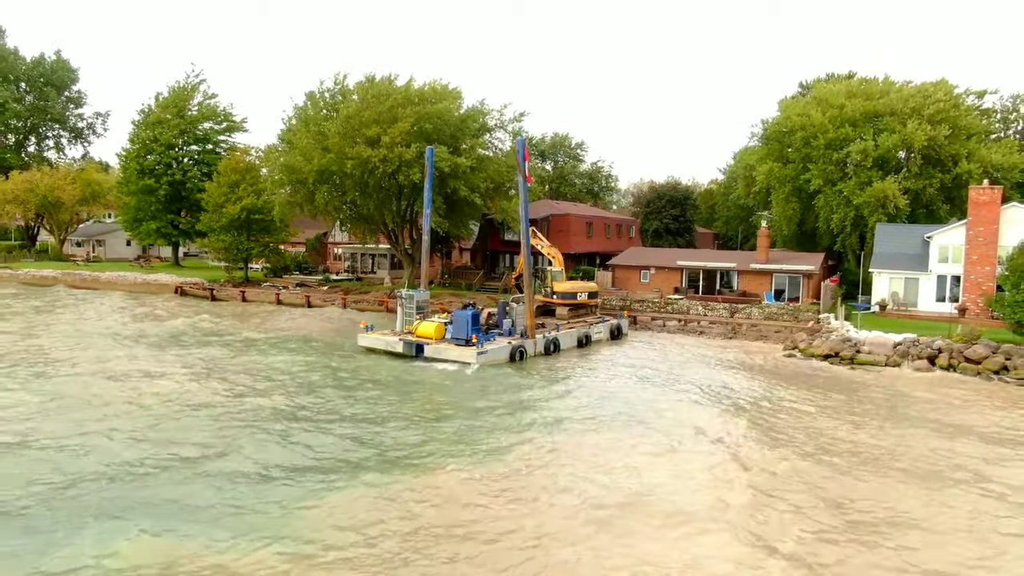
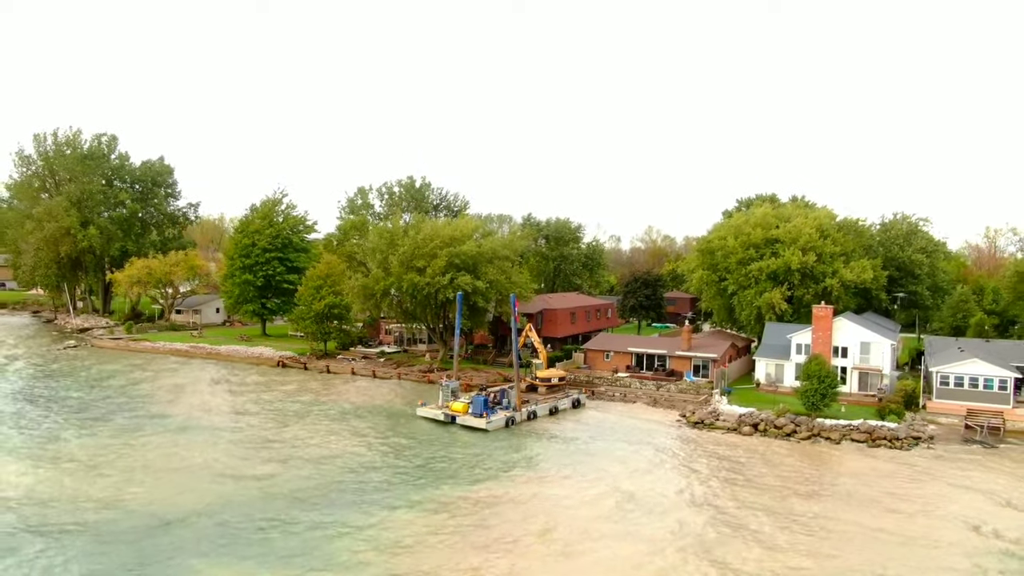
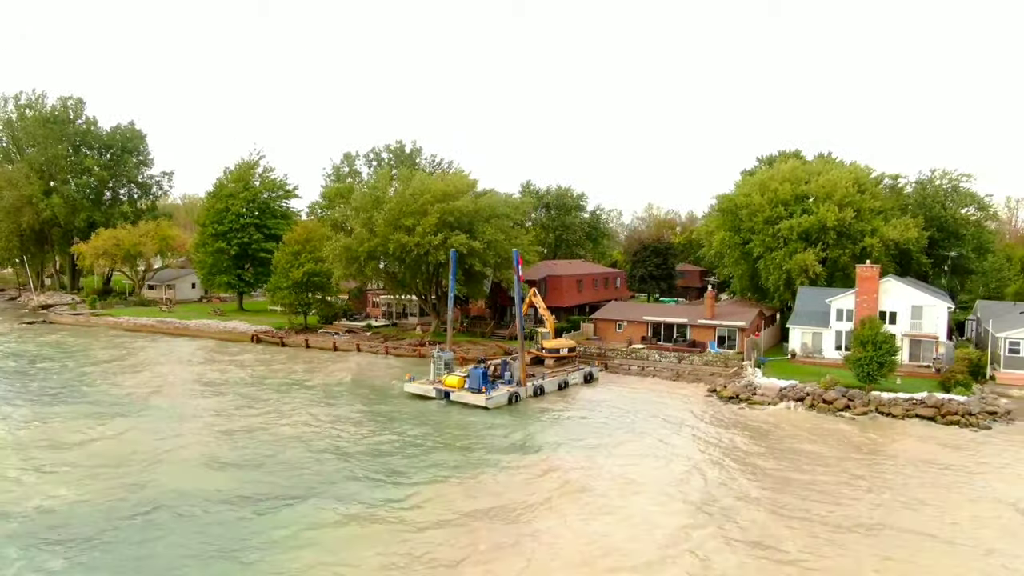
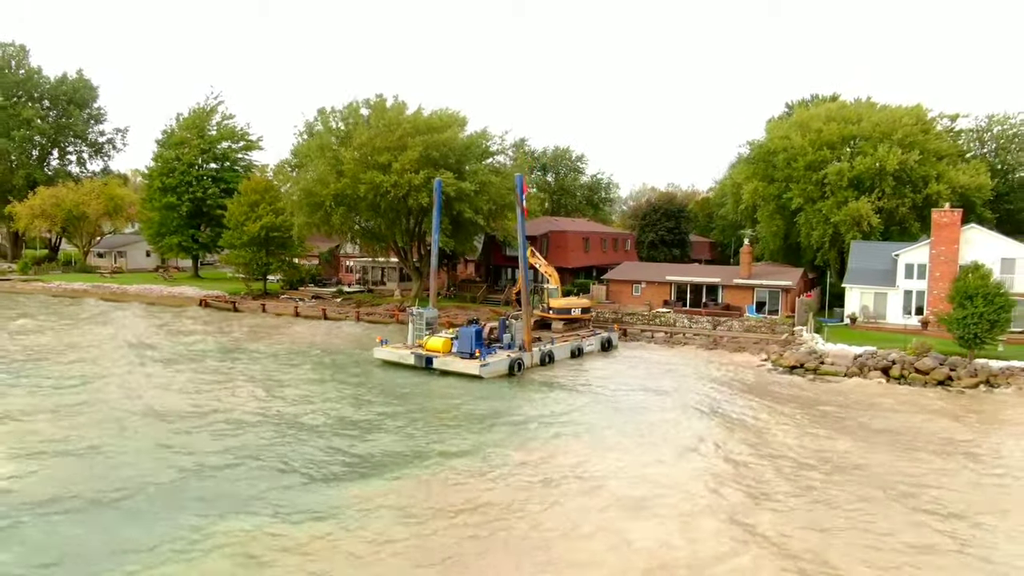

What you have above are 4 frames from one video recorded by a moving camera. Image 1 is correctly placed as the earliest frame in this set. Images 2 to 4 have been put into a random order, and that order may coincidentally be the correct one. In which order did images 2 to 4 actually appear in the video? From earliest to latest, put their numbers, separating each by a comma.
4, 3, 2
